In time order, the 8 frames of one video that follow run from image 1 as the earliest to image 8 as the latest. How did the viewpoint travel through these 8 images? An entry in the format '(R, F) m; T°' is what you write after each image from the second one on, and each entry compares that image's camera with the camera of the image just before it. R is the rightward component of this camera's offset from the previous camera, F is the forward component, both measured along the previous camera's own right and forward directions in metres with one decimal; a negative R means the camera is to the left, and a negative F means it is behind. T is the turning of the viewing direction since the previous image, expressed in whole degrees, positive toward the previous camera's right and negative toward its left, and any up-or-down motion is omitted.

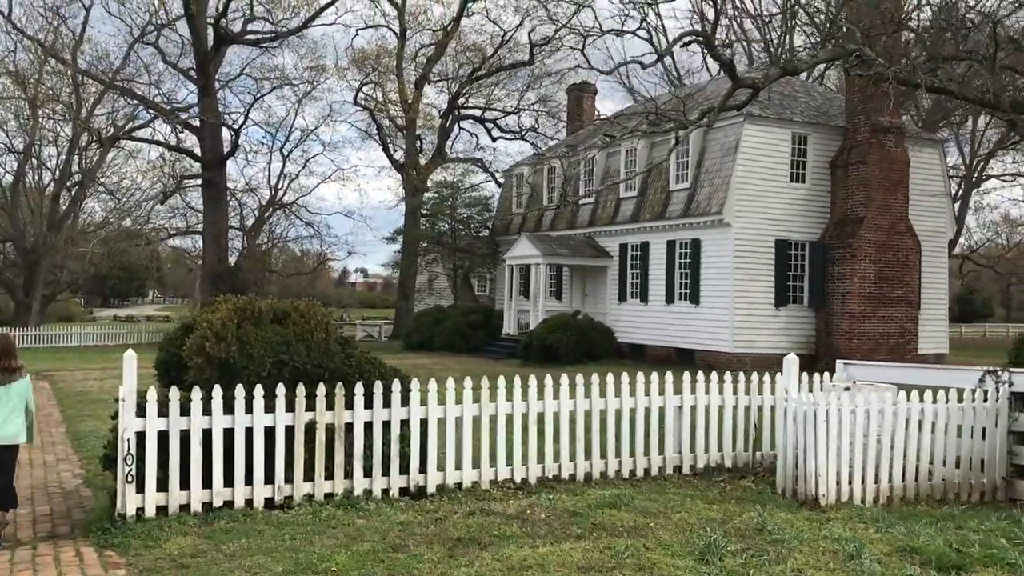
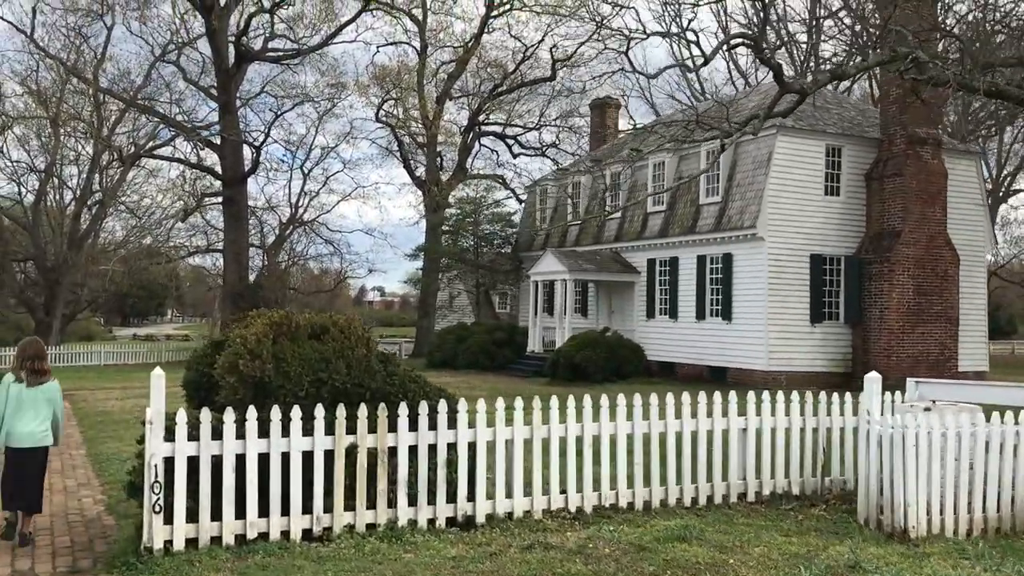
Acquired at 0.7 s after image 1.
(-0.2, +0.5) m; -1°
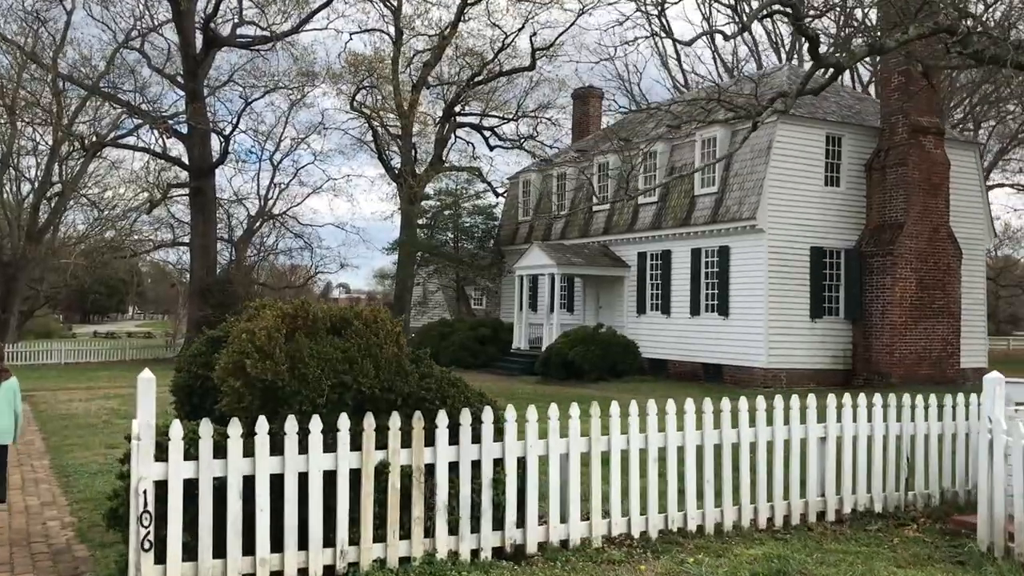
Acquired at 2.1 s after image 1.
(-0.5, +1.0) m; +2°
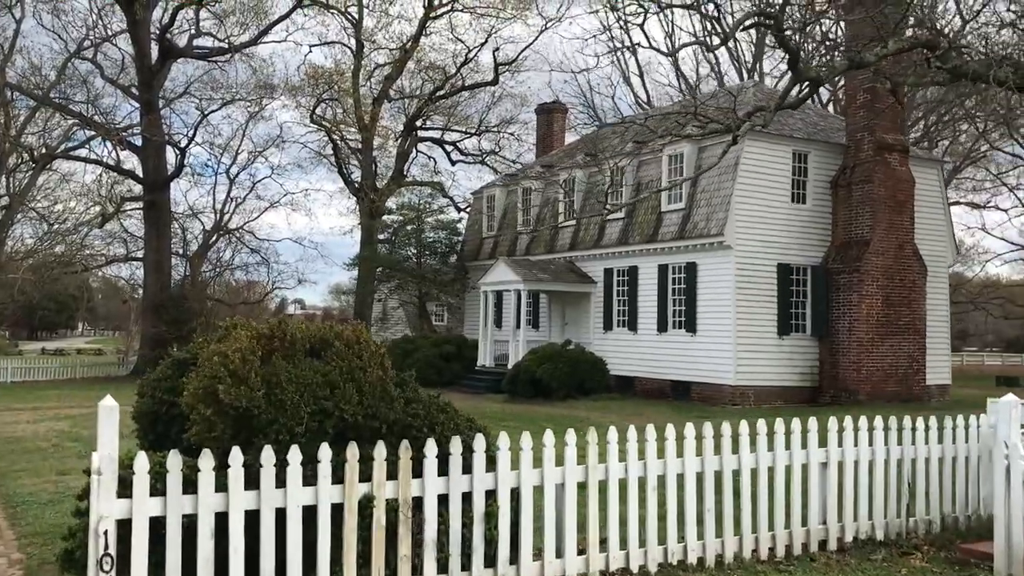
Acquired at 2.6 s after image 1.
(-0.2, +0.4) m; +3°
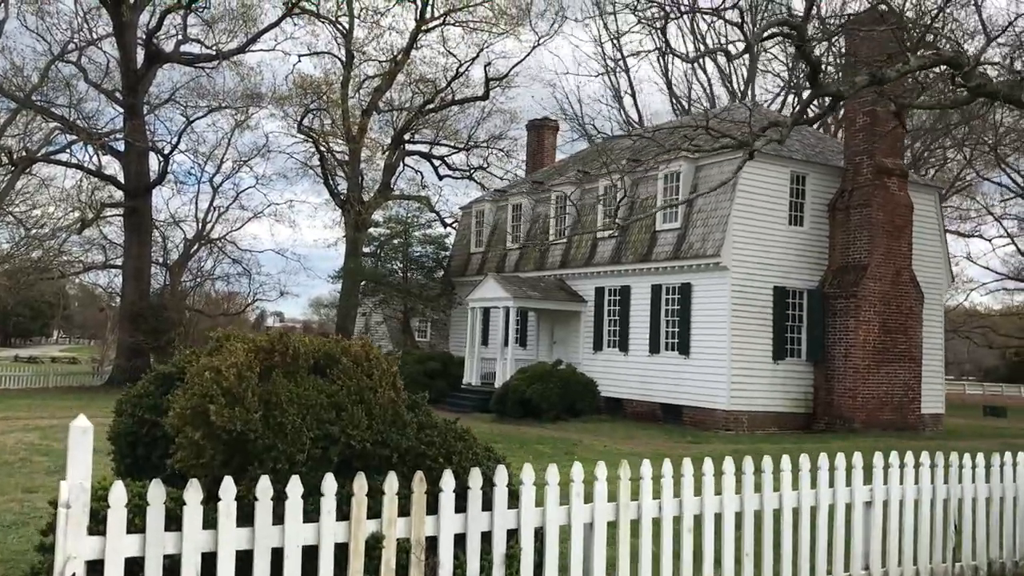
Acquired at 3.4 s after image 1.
(-0.2, +0.5) m; +1°
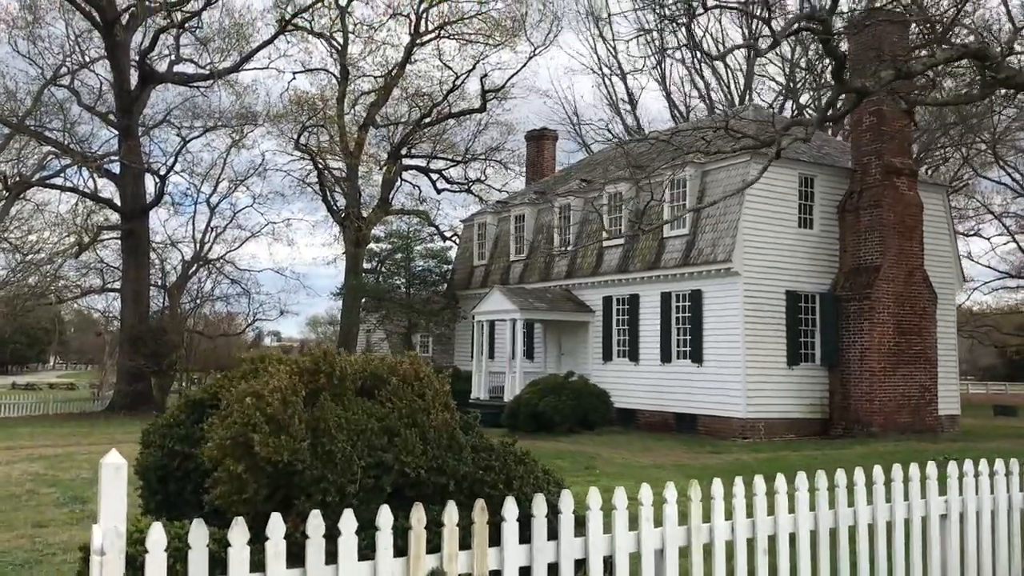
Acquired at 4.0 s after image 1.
(-0.3, +0.3) m; 0°
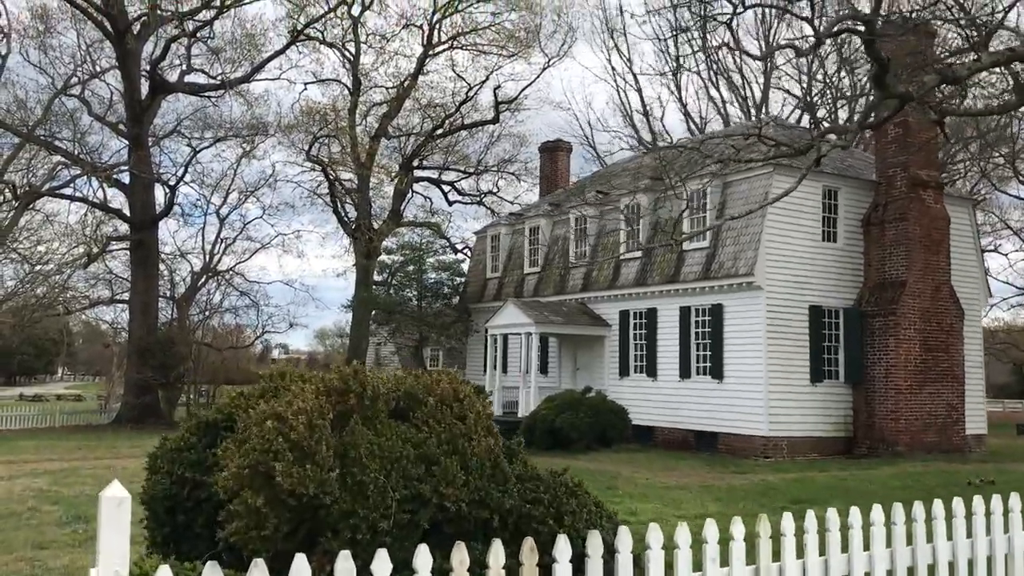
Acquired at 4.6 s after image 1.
(-0.2, +0.5) m; 0°
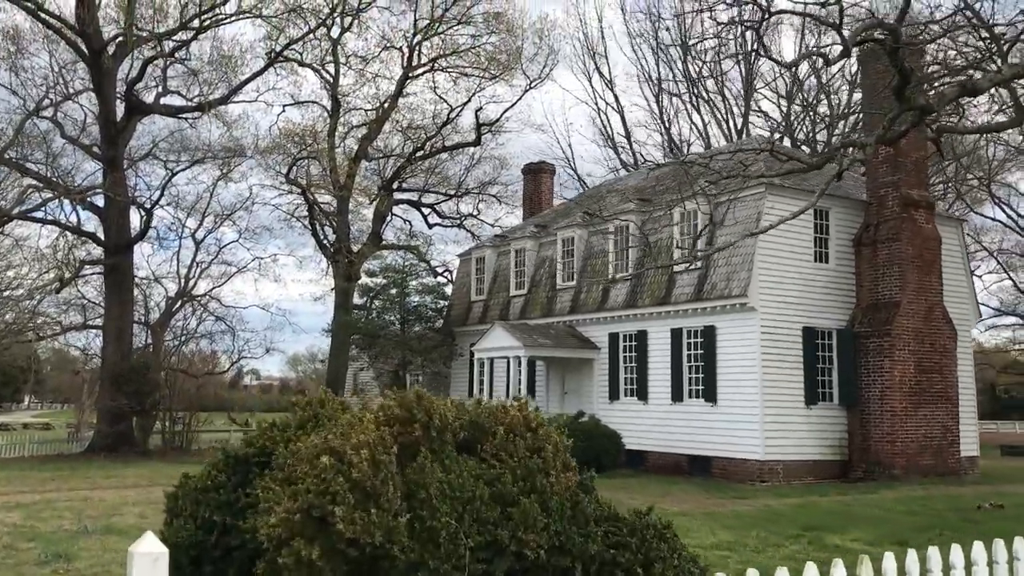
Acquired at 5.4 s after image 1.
(-0.3, +0.4) m; +2°
